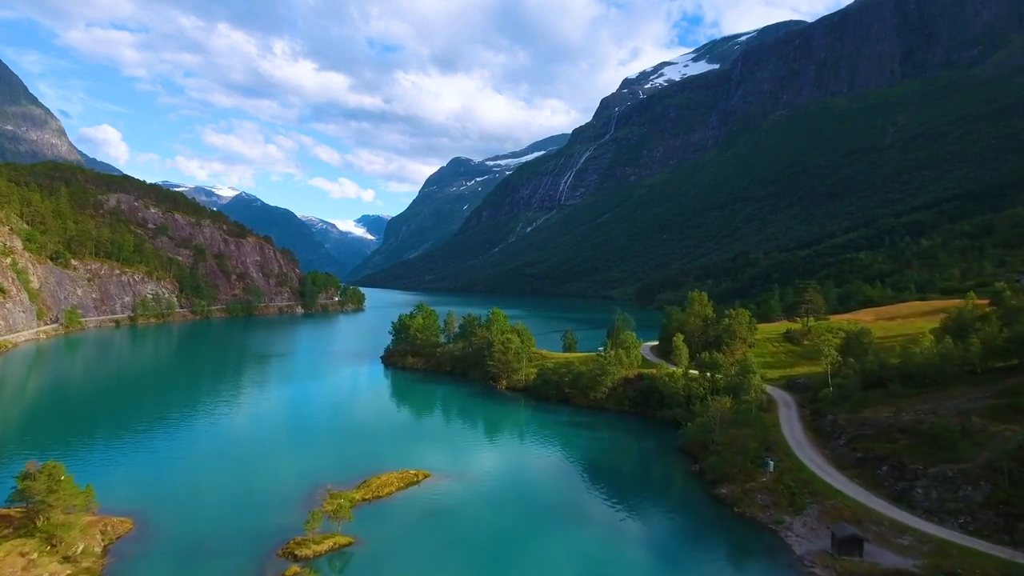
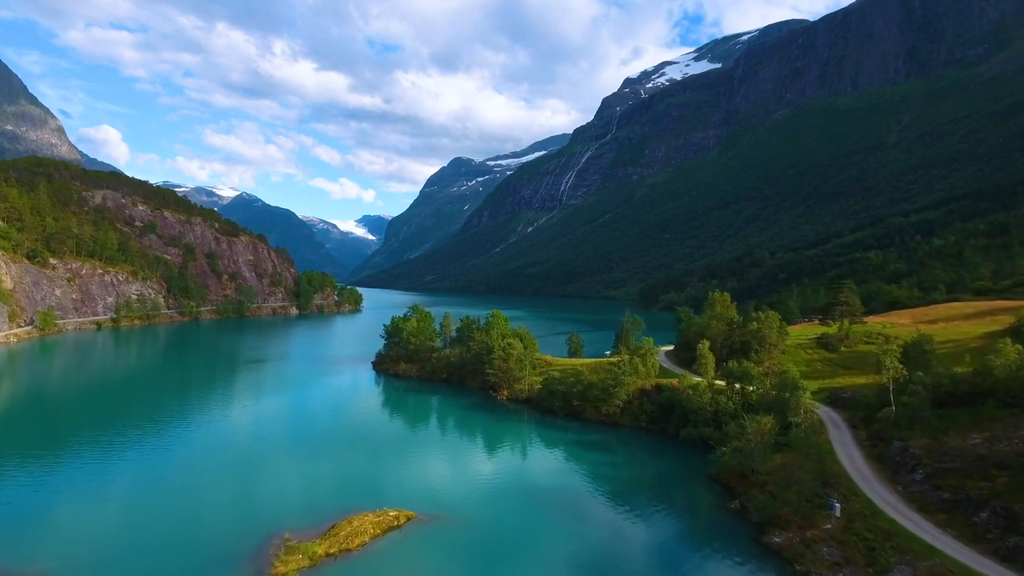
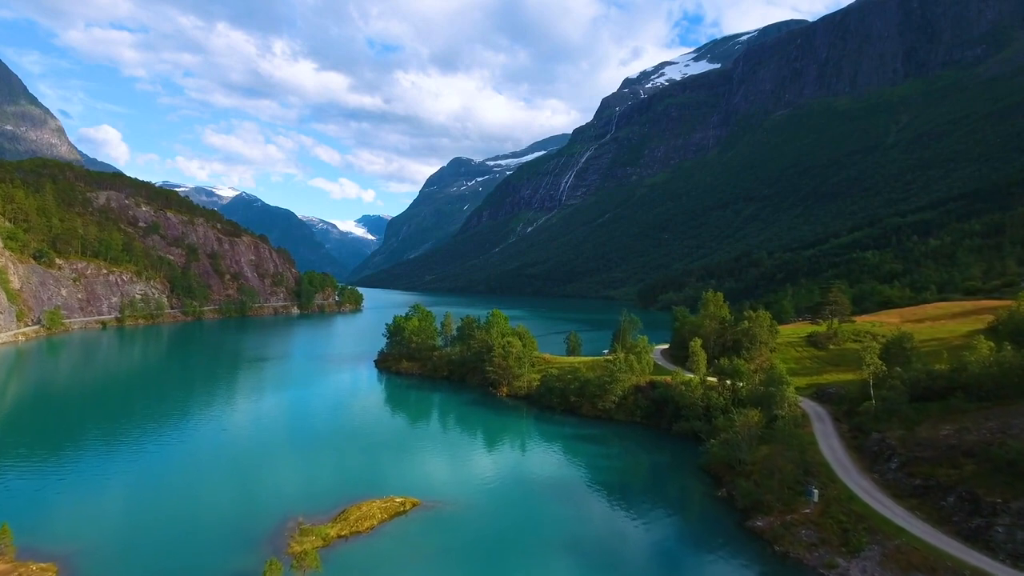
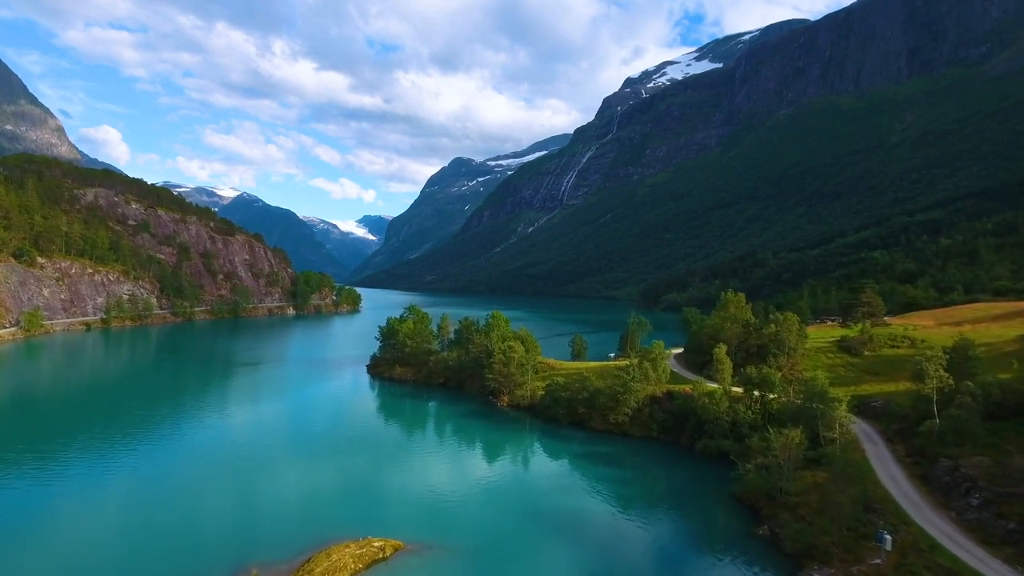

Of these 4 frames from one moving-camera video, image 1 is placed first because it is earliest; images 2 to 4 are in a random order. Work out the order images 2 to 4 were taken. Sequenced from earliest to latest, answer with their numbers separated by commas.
3, 2, 4
